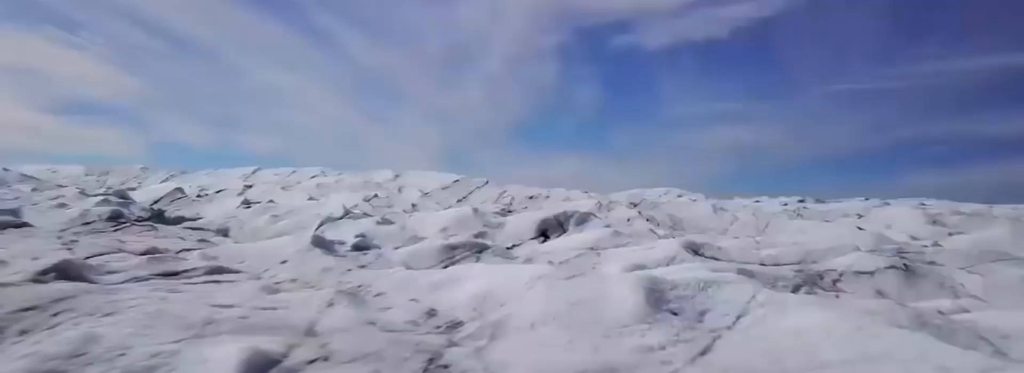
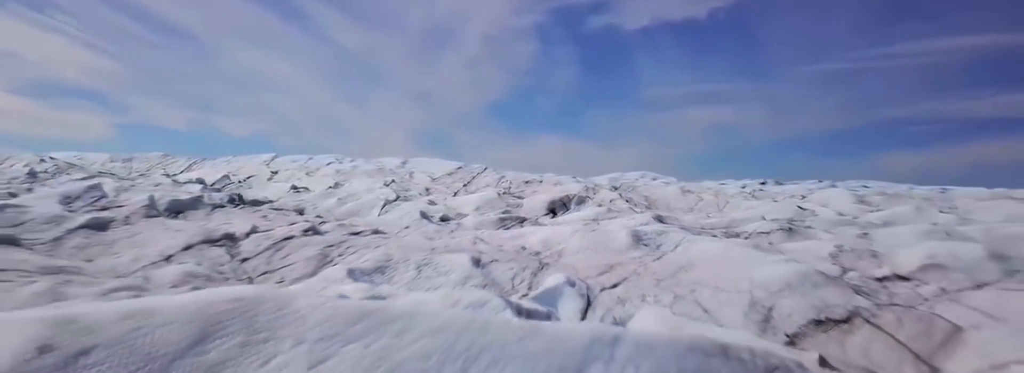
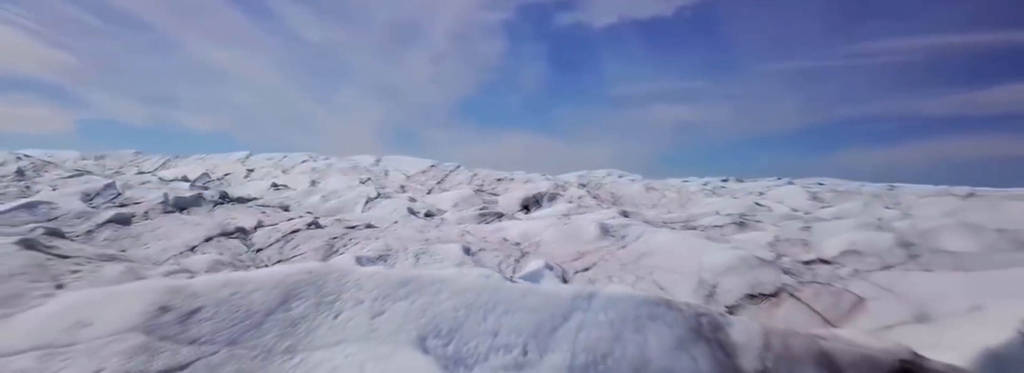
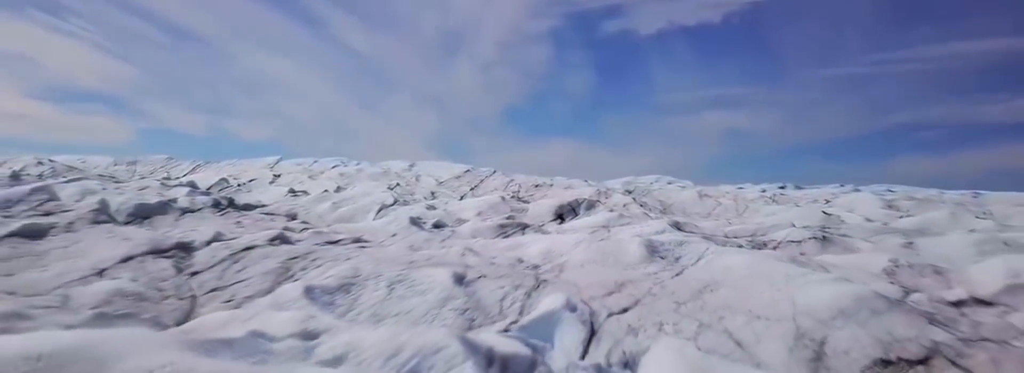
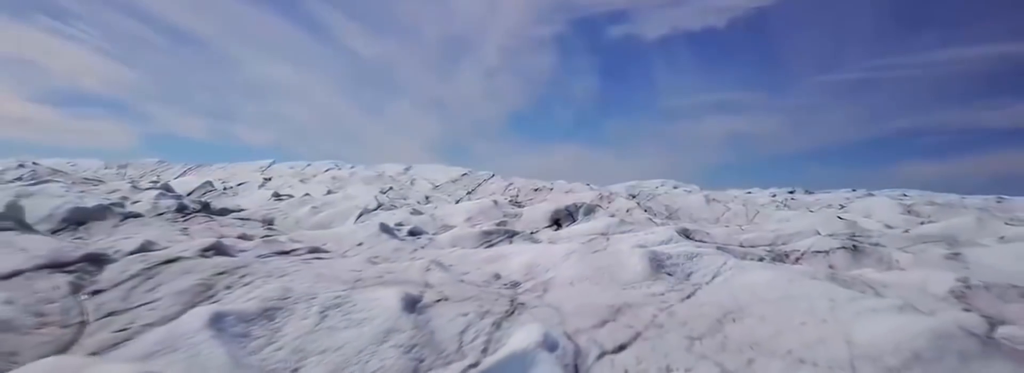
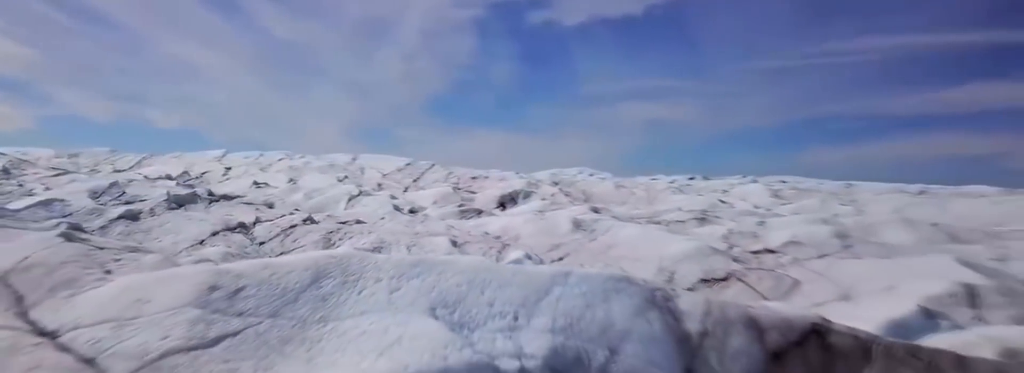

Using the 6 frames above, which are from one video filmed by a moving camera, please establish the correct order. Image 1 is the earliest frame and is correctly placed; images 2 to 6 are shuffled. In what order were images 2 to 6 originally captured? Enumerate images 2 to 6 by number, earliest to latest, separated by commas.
5, 4, 2, 3, 6
